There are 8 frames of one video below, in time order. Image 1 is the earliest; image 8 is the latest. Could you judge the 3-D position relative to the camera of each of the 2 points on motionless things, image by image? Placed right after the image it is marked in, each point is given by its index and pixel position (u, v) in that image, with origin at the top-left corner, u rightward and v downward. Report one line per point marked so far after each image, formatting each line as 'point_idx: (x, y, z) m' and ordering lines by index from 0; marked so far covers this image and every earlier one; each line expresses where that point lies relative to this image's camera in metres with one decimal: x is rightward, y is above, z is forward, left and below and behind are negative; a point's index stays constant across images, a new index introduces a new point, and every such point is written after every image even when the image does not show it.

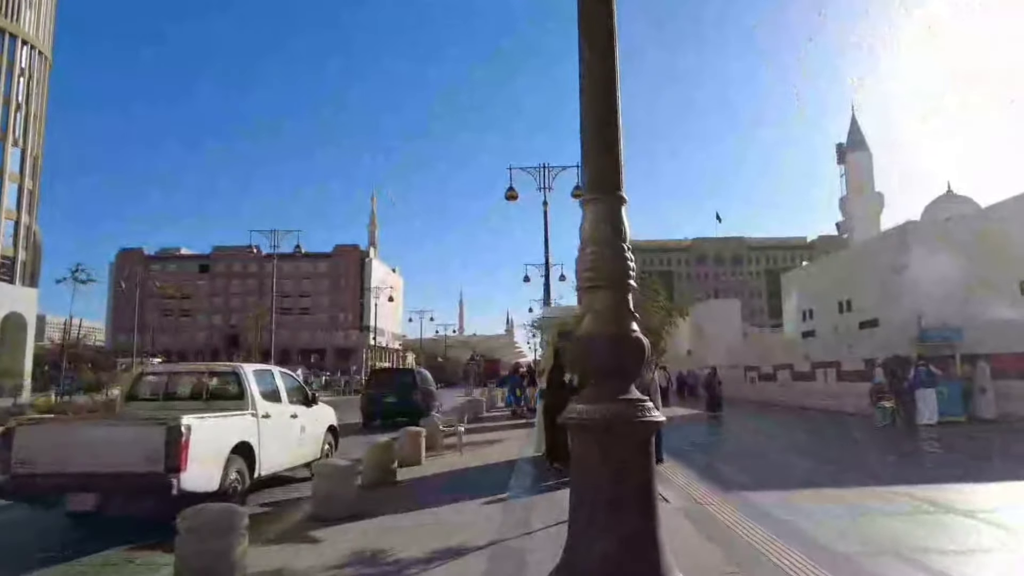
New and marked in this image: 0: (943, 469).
0: (+7.1, -3.0, +12.4) m
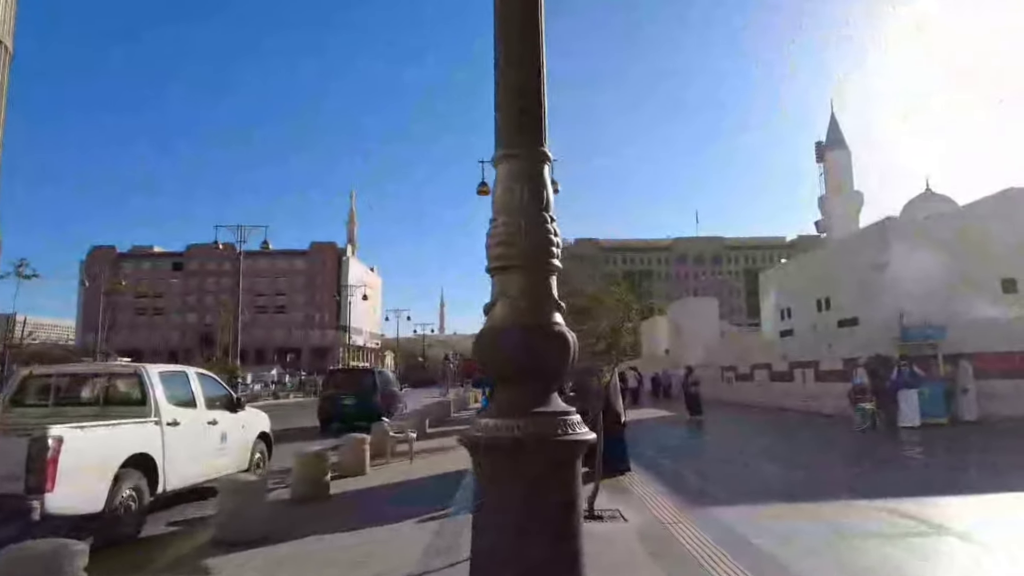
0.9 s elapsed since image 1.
0: (+6.4, -2.9, +11.6) m
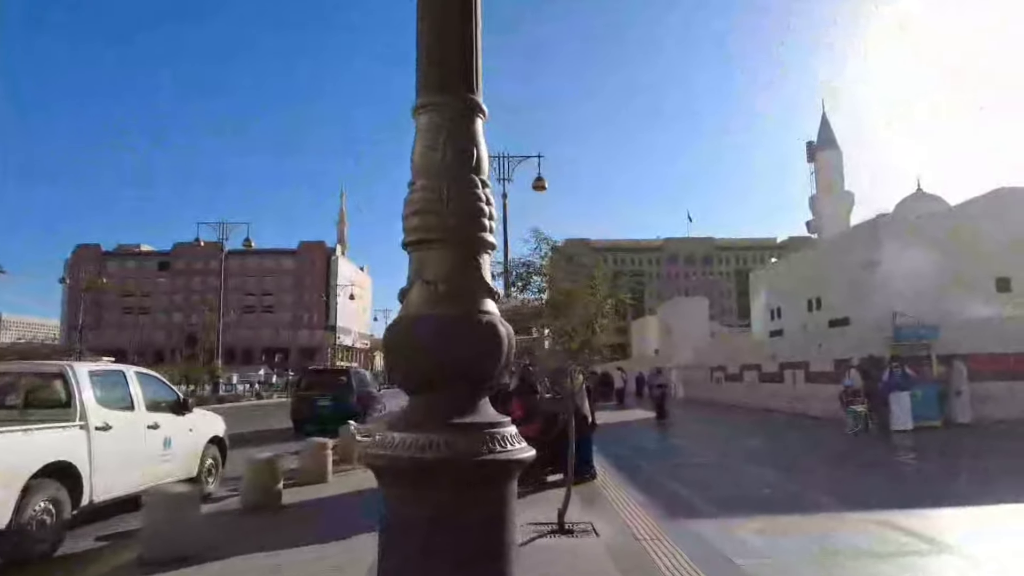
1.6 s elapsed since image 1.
0: (+6.0, -2.9, +11.0) m
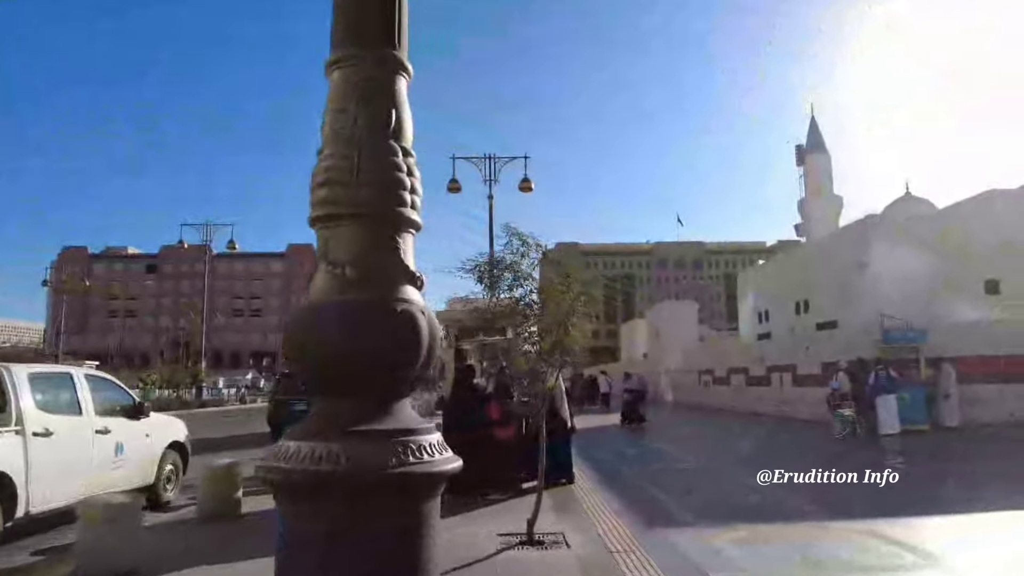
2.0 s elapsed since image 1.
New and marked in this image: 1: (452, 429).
0: (+5.7, -2.9, +10.7) m
1: (-0.7, -1.7, +9.2) m
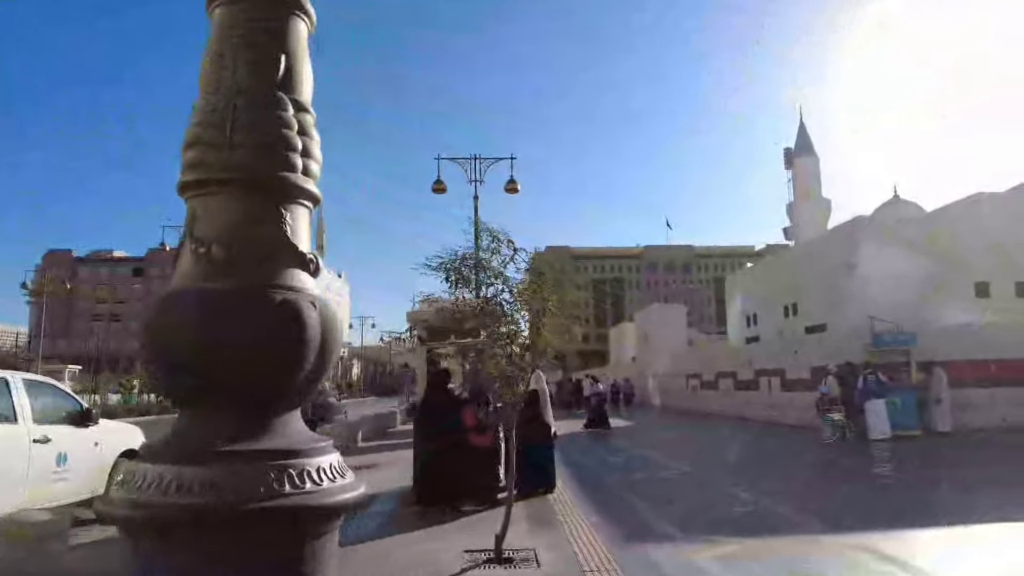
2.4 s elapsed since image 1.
0: (+5.4, -2.9, +10.3) m
1: (-1.0, -1.7, +8.7) m
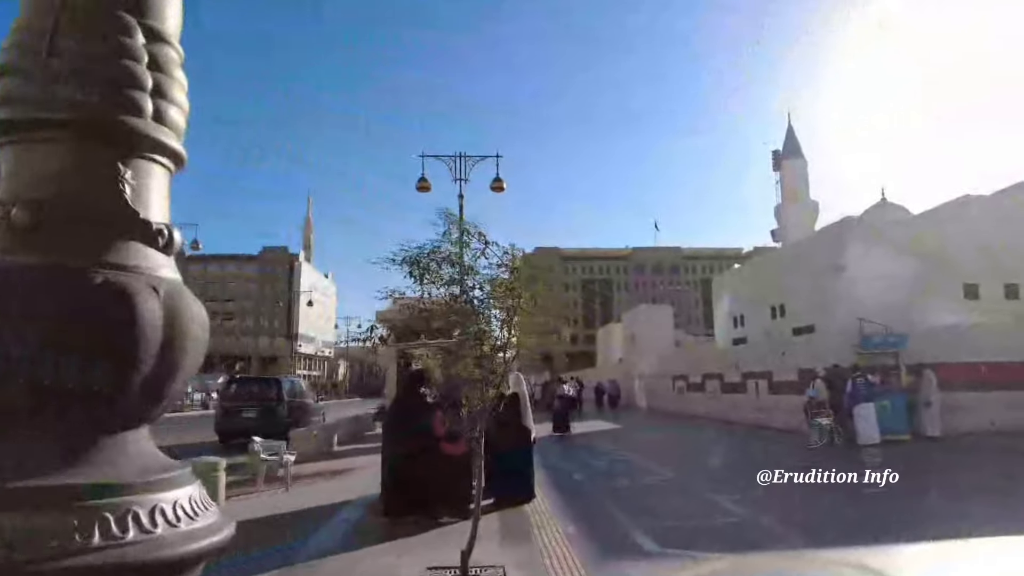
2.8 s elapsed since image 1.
0: (+5.0, -2.9, +9.9) m
1: (-1.3, -1.7, +8.2) m
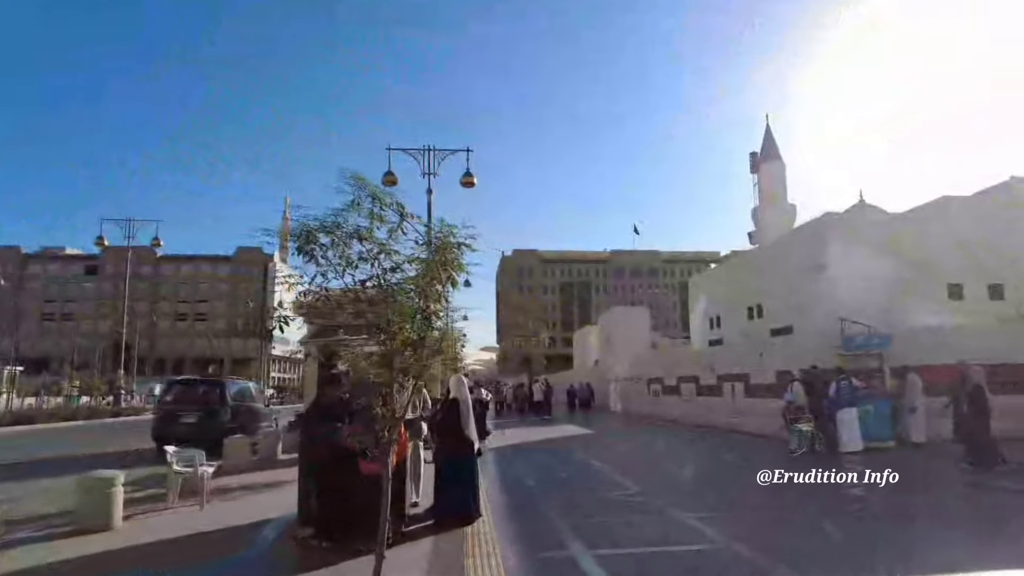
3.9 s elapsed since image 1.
0: (+4.4, -2.8, +9.0) m
1: (-1.9, -1.6, +7.1) m
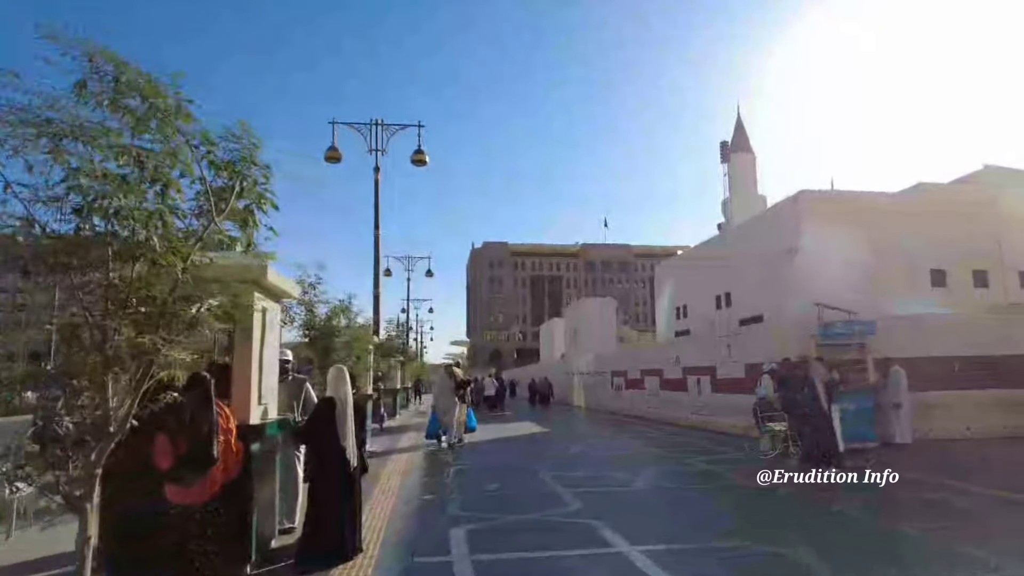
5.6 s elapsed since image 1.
0: (+3.5, -2.5, +7.2) m
1: (-2.7, -1.2, +5.1) m
